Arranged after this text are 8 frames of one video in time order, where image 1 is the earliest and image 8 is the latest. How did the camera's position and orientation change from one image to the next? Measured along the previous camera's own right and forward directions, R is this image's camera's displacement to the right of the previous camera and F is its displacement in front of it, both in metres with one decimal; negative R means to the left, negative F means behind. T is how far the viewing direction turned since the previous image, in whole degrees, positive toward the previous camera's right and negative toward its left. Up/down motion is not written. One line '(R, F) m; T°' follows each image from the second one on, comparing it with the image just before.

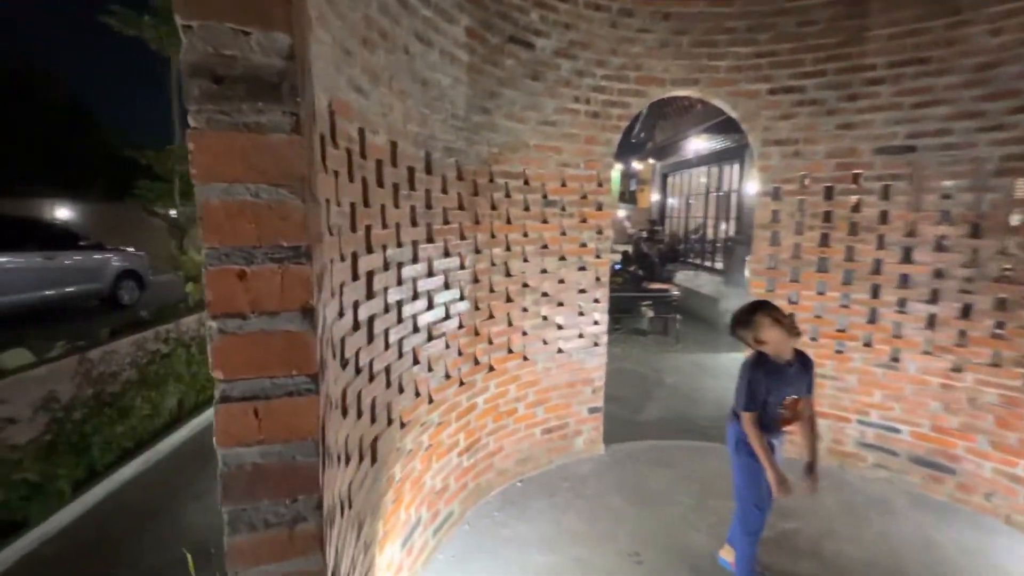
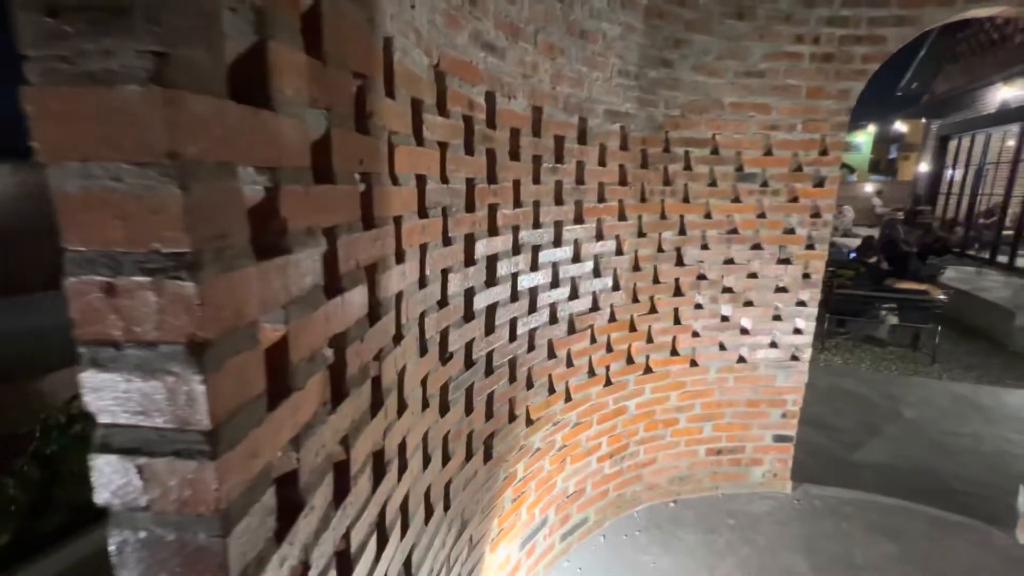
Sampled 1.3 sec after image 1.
(+0.2, +0.4) m; -23°
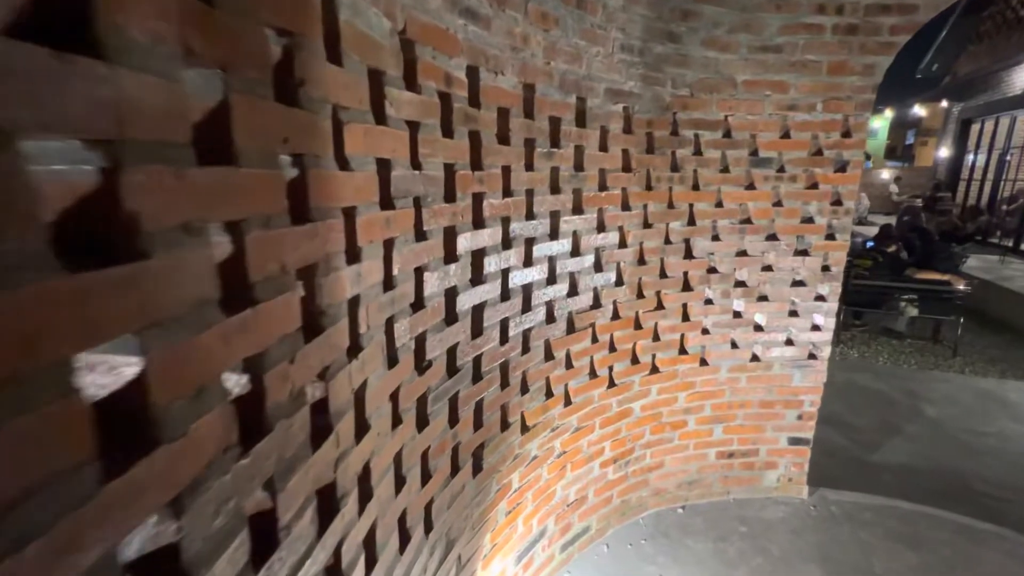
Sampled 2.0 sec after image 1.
(+0.1, +0.2) m; -1°
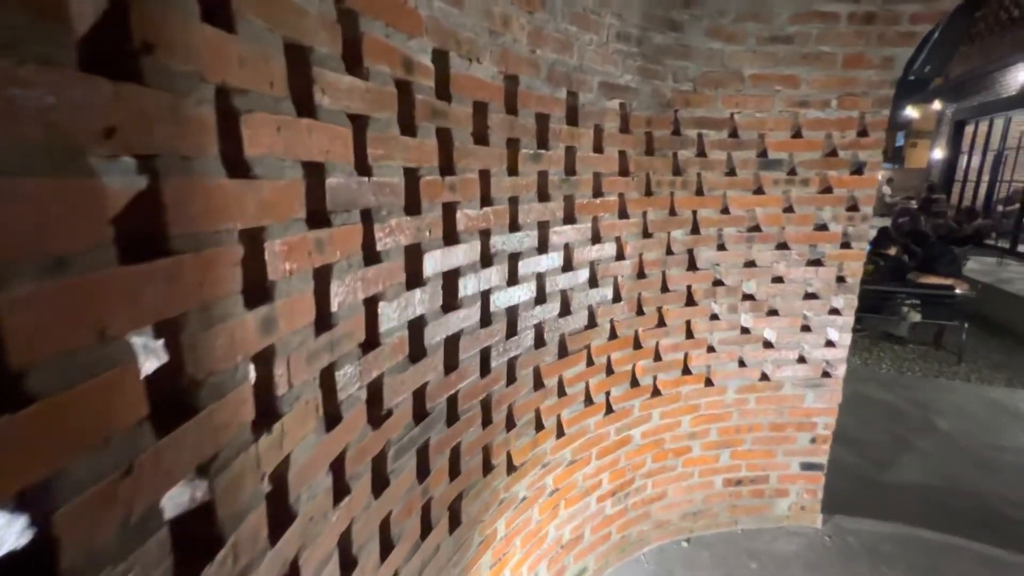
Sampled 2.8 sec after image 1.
(0.0, +0.3) m; +1°
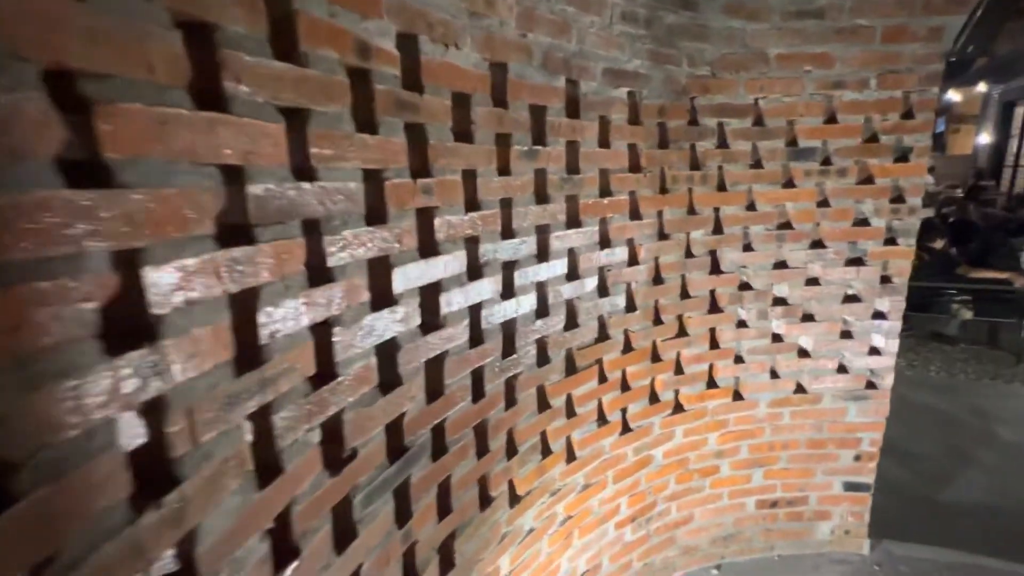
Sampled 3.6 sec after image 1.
(+0.1, +0.2) m; -3°
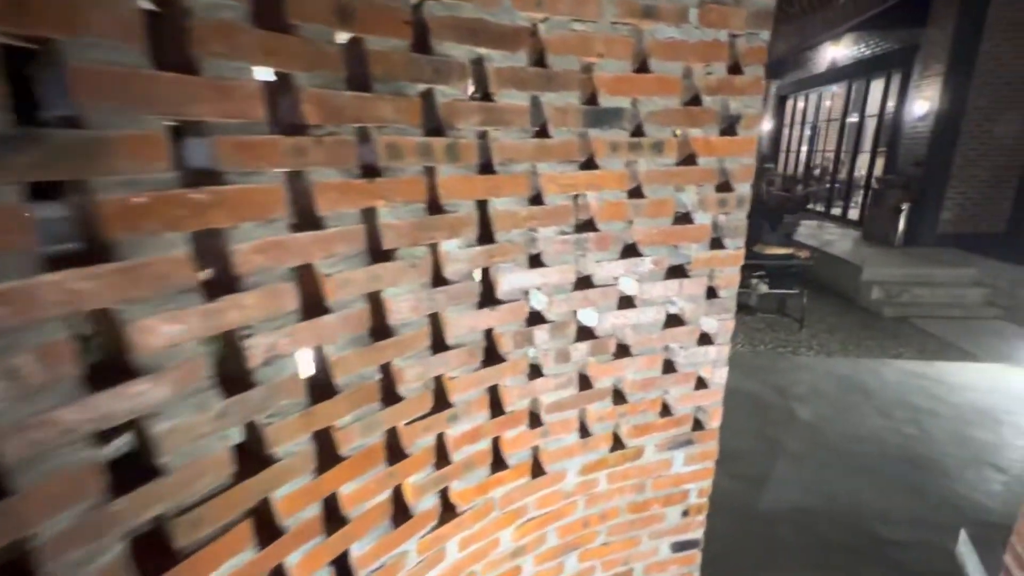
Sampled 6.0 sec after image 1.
(+0.6, +0.9) m; +17°
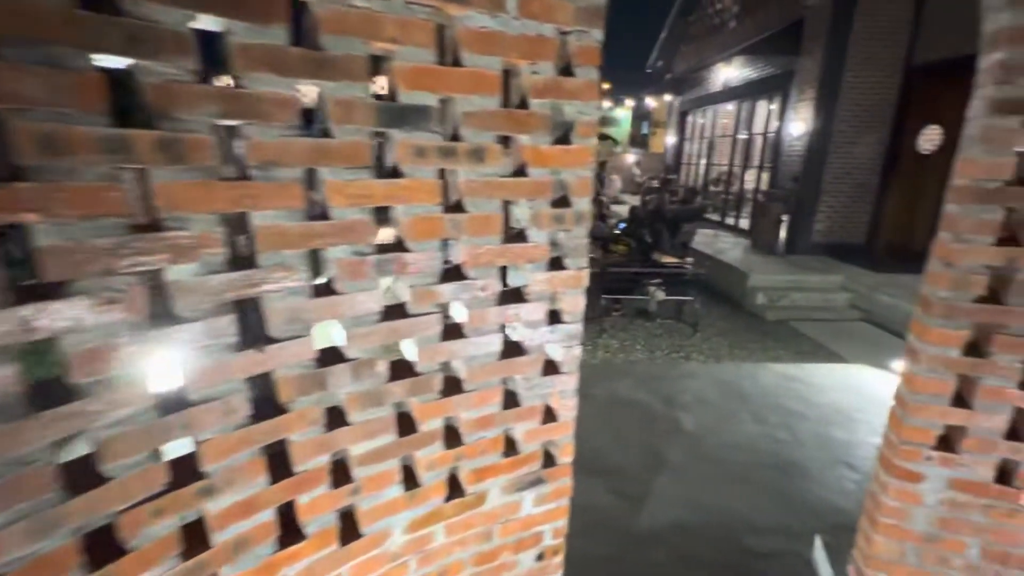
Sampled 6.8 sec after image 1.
(+0.4, +0.2) m; +9°
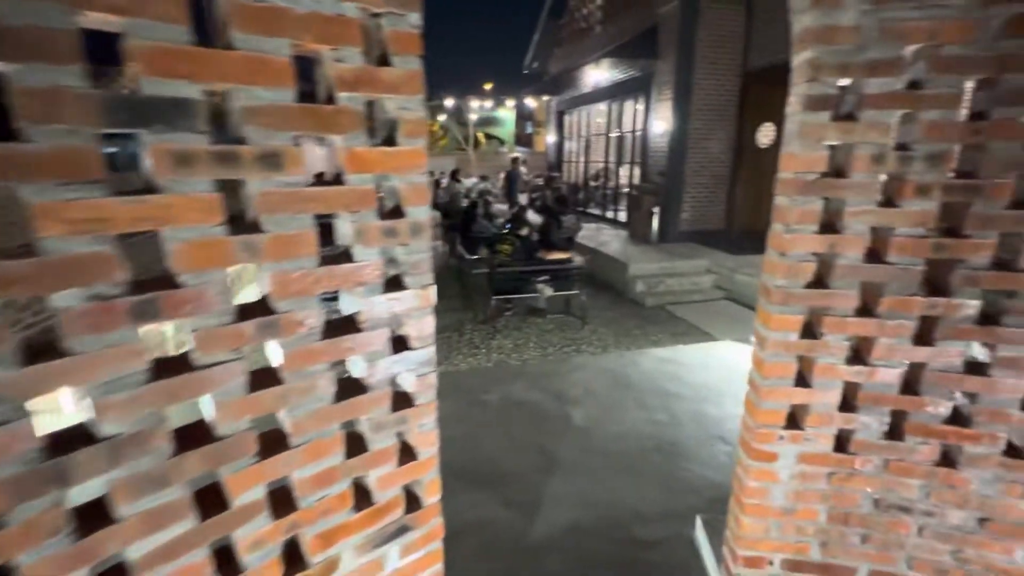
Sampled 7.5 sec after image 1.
(+0.2, +0.2) m; +12°
